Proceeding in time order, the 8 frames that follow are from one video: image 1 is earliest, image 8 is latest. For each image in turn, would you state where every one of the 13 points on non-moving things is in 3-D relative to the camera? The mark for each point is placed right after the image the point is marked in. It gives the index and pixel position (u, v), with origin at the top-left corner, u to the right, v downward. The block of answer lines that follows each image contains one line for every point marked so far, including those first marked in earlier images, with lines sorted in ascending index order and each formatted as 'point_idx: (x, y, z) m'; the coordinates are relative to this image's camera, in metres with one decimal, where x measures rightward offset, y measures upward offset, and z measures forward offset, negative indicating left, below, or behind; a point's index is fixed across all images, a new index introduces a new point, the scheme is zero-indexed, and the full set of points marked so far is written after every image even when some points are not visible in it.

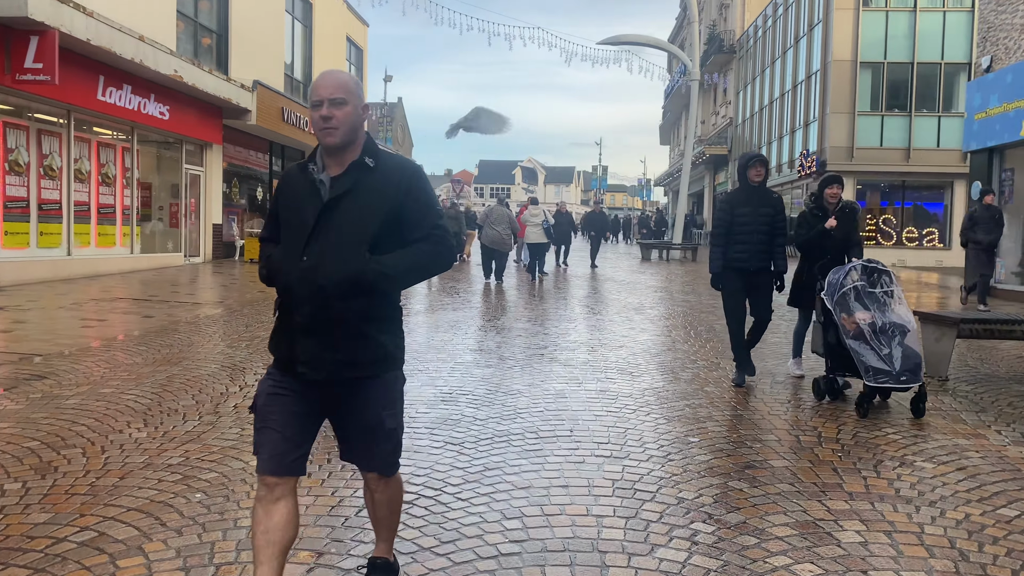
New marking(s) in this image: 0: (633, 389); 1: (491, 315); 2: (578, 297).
0: (+0.8, -0.7, +5.7) m
1: (-0.2, -0.3, +10.0) m
2: (+1.0, -0.1, +12.7) m
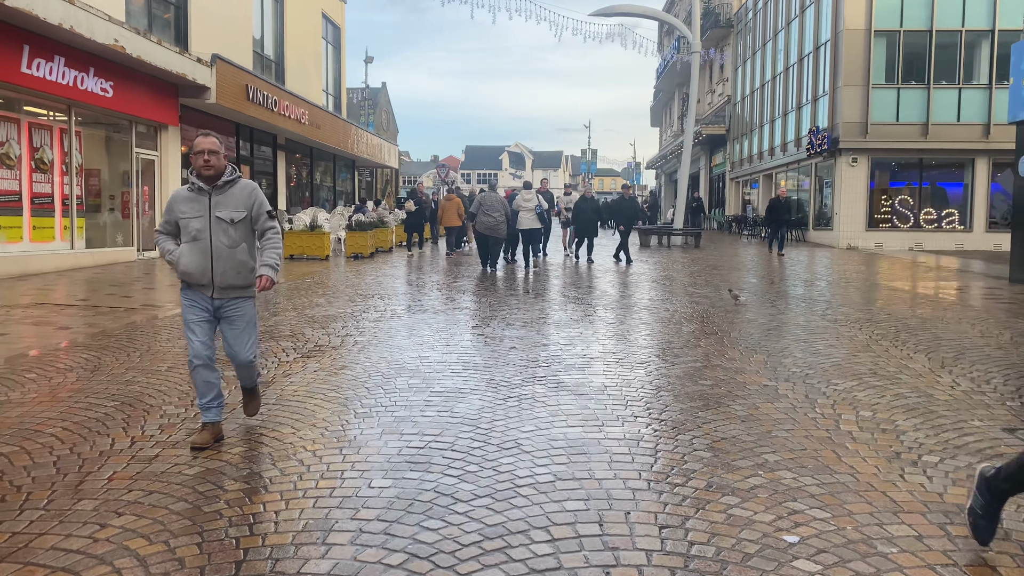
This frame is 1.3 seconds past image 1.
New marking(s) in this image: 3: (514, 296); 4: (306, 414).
0: (+0.8, -0.7, +4.2) m
1: (-0.3, -0.3, +8.4) m
2: (+0.9, 0.0, +11.1) m
3: (0.0, -0.1, +10.3) m
4: (-1.2, -0.7, +4.7) m
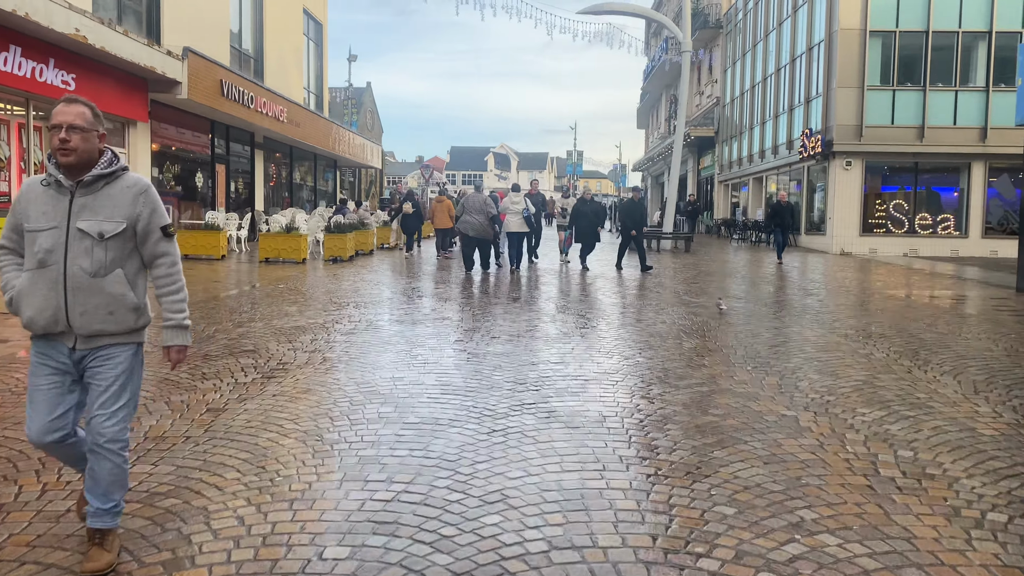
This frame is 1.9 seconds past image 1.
0: (+0.8, -0.8, +3.5) m
1: (-0.4, -0.4, +7.8) m
2: (+0.7, -0.1, +10.5) m
3: (-0.1, -0.2, +9.7) m
4: (-1.2, -0.8, +4.0) m
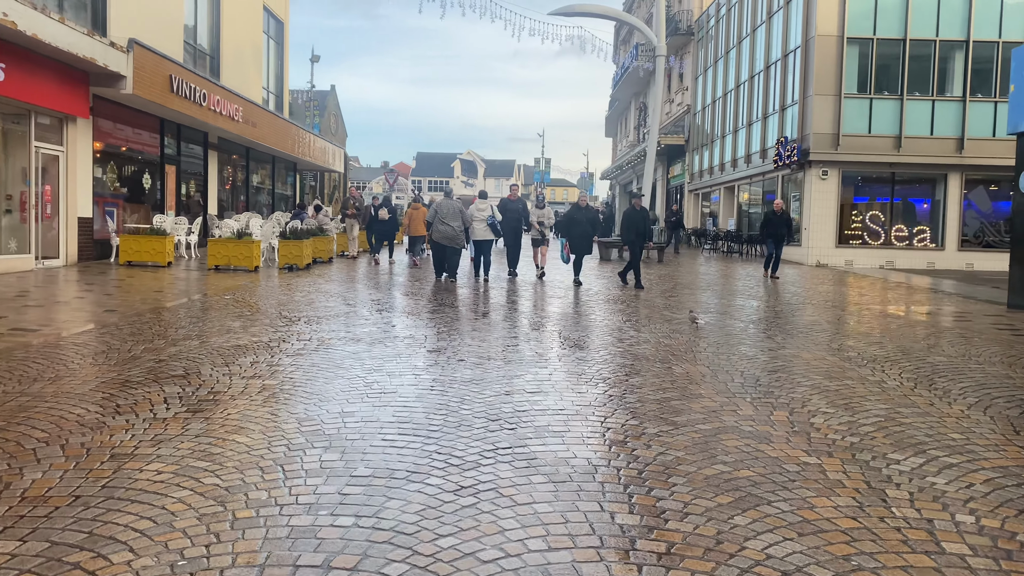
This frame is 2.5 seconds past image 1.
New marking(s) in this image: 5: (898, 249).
0: (+0.7, -0.9, +2.8) m
1: (-0.7, -0.5, +7.0) m
2: (+0.3, -0.3, +9.7) m
3: (-0.5, -0.3, +8.9) m
4: (-1.3, -0.9, +3.1) m
5: (+8.9, +0.9, +19.1) m
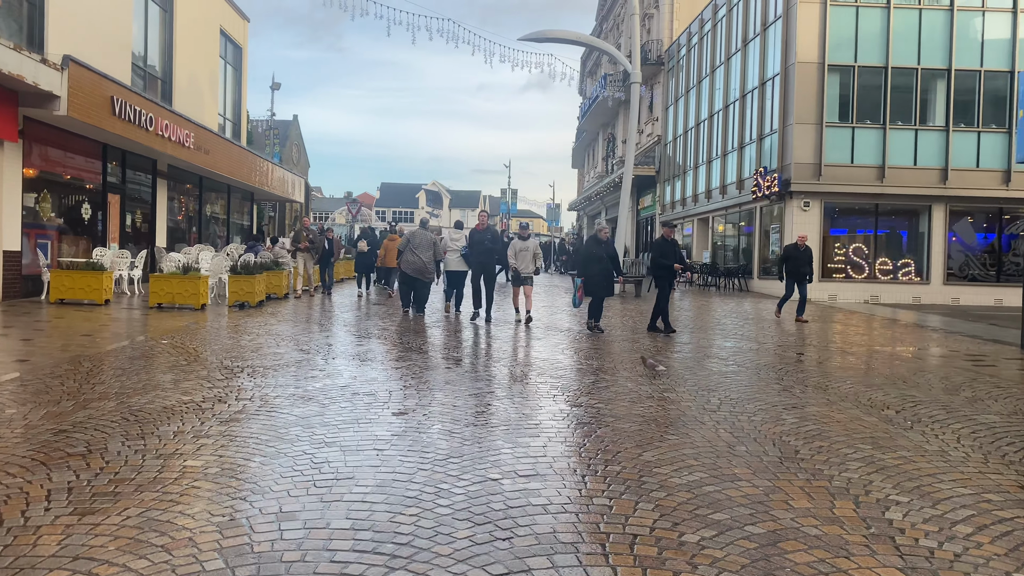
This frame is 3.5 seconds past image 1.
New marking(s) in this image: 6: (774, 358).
0: (+0.7, -1.1, +1.7) m
1: (-0.8, -0.9, +5.8) m
2: (+0.1, -0.7, +8.7) m
3: (-0.7, -0.7, +7.7) m
4: (-1.3, -1.1, +2.0) m
5: (+8.3, +0.1, +18.4) m
6: (+3.1, -0.8, +10.0) m
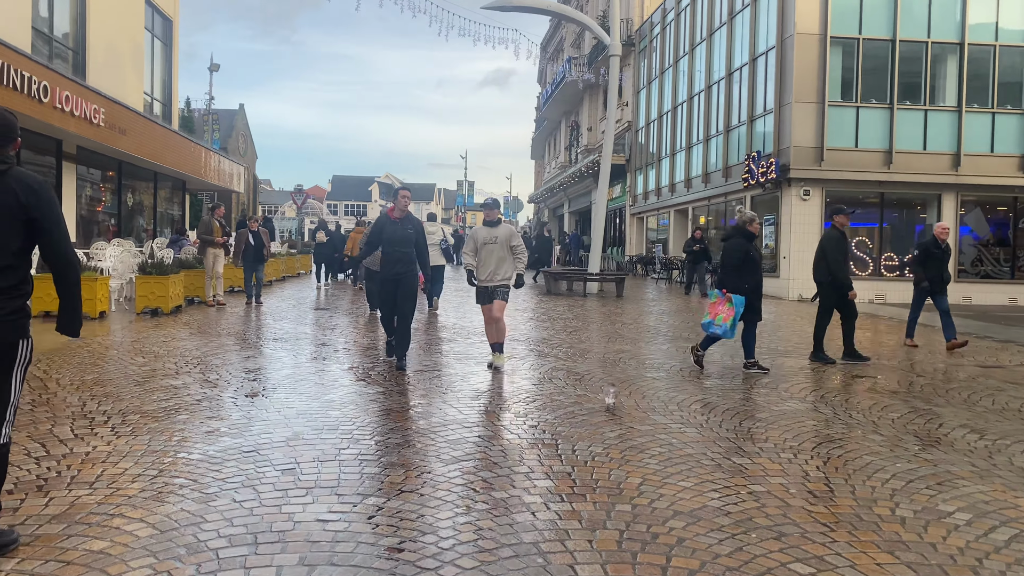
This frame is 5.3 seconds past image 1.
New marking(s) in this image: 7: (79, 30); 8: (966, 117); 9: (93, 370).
0: (+1.0, -1.2, -0.5) m
1: (-0.8, -1.0, +3.6) m
2: (-0.1, -0.8, +6.4) m
3: (-0.8, -0.8, +5.5) m
4: (-1.1, -1.2, -0.3) m
5: (+7.6, +0.2, +16.6) m
6: (+2.9, -0.9, +7.9) m
7: (-10.2, +6.1, +19.5) m
8: (+9.0, +3.4, +16.3) m
9: (-3.7, -0.7, +7.2) m
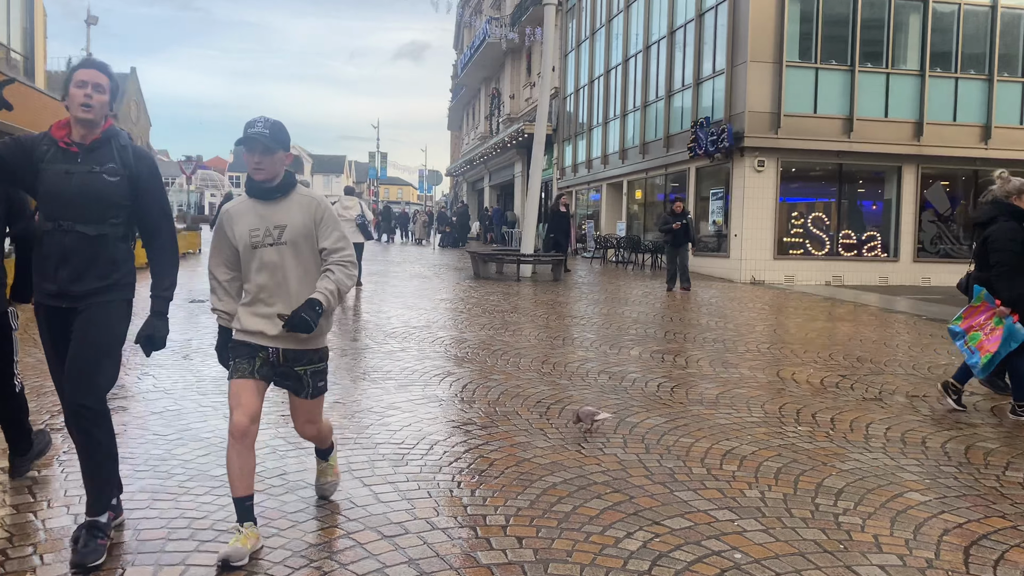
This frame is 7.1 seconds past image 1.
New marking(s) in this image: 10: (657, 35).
0: (+1.3, -1.4, -2.4) m
1: (-0.8, -1.0, +1.5) m
2: (-0.4, -0.8, +4.4) m
3: (-1.0, -0.9, +3.4) m
4: (-0.7, -1.4, -2.4) m
5: (+6.2, +0.5, +15.3) m
6: (+2.4, -0.8, +6.2) m
7: (-11.8, +6.4, +16.1) m
8: (+7.6, +3.7, +15.0) m
9: (-4.1, -0.7, +4.8) m
10: (+3.3, +5.8, +19.0) m
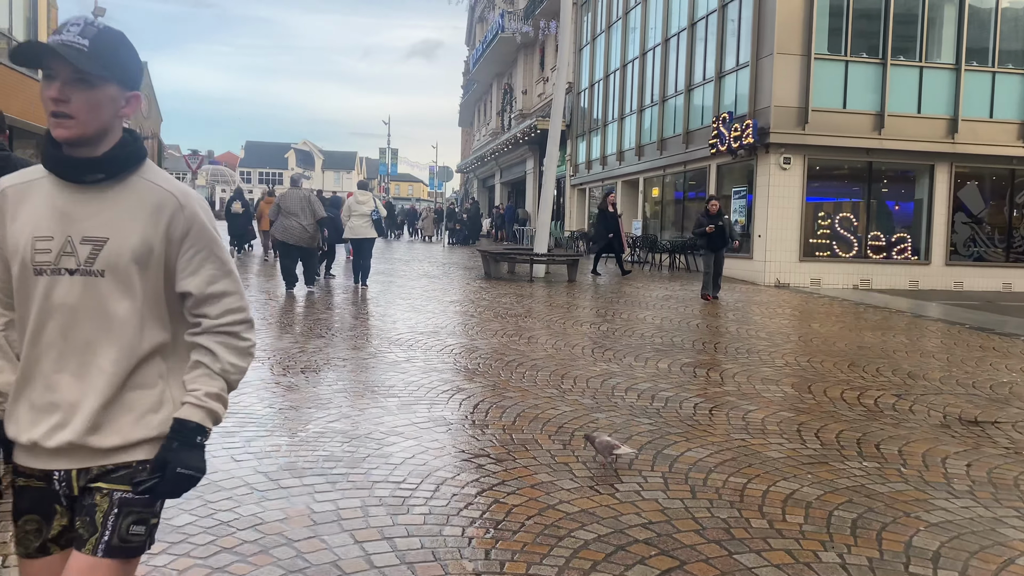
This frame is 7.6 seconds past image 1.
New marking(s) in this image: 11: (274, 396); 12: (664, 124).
0: (+1.4, -1.5, -3.0) m
1: (-0.8, -1.1, +0.8) m
2: (-0.3, -0.8, +3.8) m
3: (-0.9, -0.9, +2.7) m
4: (-0.7, -1.5, -3.0) m
5: (+6.4, +0.4, +14.6) m
6: (+2.5, -0.9, +5.5) m
7: (-11.6, +6.4, +15.6) m
8: (+7.8, +3.7, +14.2) m
9: (-4.0, -0.8, +4.2) m
10: (+3.6, +5.8, +18.3) m
11: (-1.5, -0.7, +5.1) m
12: (+3.5, +3.8, +18.7) m
